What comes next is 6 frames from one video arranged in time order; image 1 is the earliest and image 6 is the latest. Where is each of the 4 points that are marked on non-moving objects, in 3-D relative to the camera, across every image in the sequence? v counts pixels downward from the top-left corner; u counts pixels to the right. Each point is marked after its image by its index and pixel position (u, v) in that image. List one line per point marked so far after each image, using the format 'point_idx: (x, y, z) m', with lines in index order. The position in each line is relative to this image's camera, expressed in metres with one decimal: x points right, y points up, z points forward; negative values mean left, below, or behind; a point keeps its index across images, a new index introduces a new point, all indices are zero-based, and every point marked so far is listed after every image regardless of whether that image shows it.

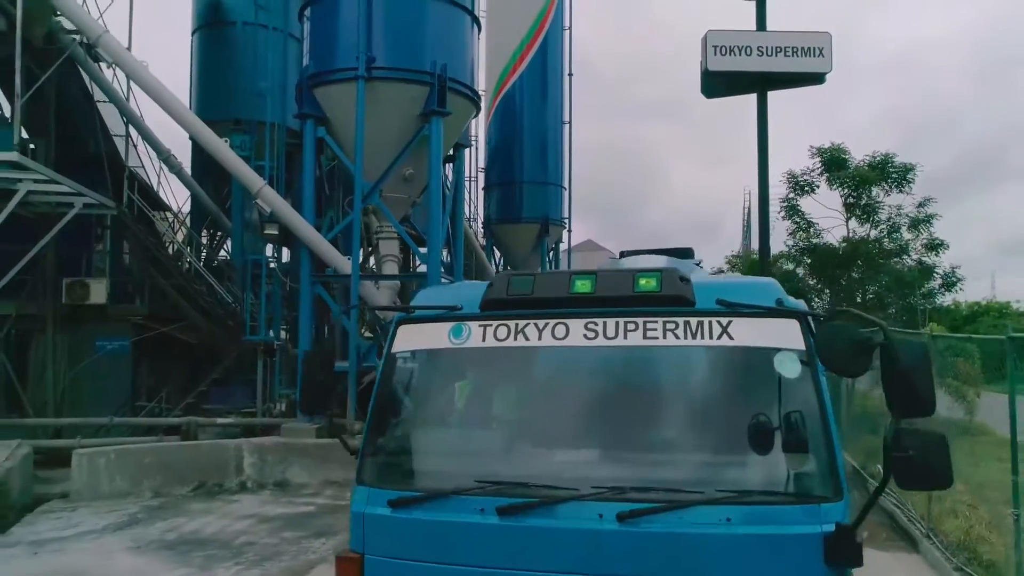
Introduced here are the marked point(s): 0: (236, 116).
0: (-3.9, +2.4, +10.6) m
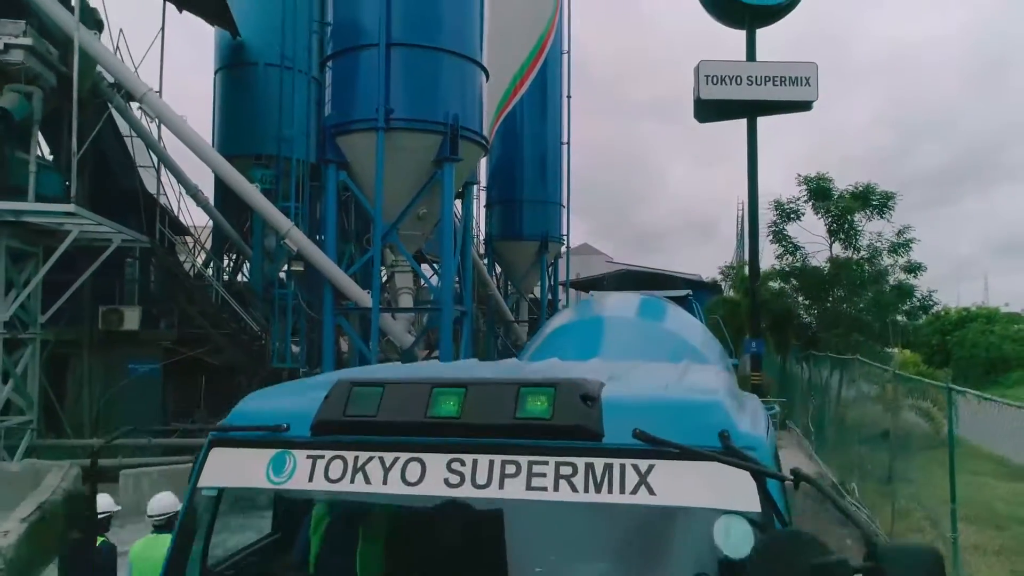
0: (-3.8, +2.0, +11.3) m
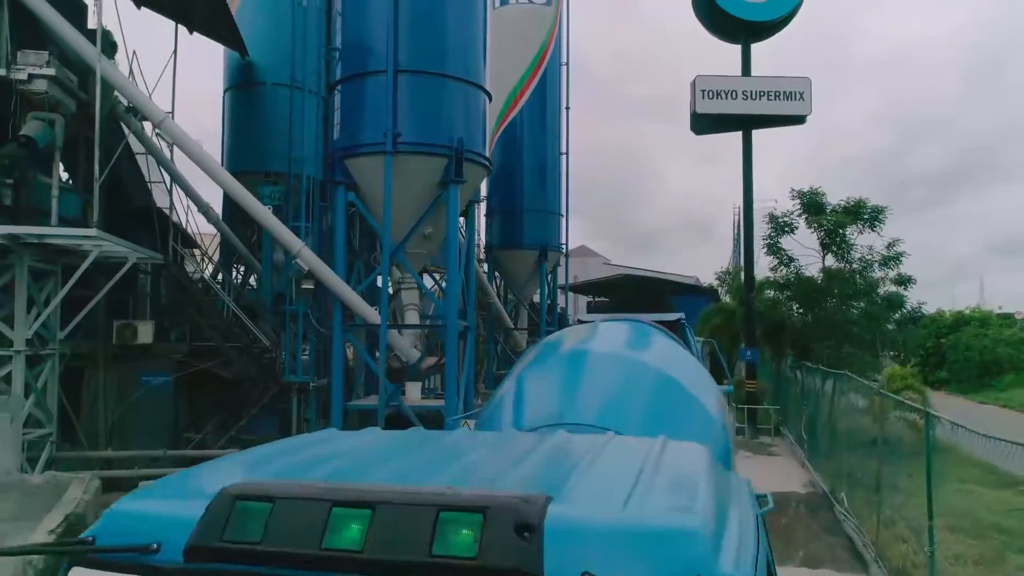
0: (-3.8, +1.8, +11.6) m
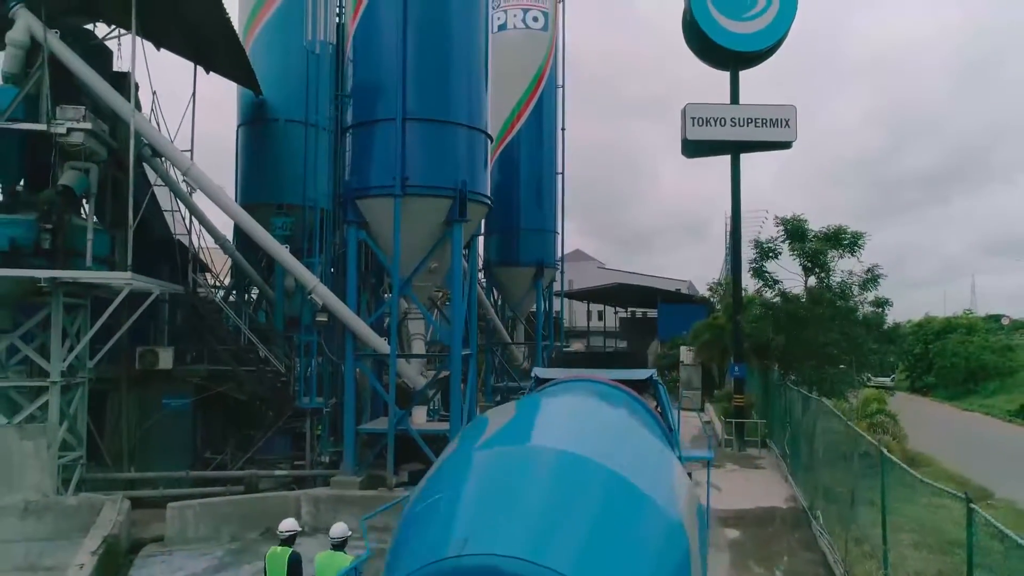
0: (-3.8, +1.4, +12.3) m
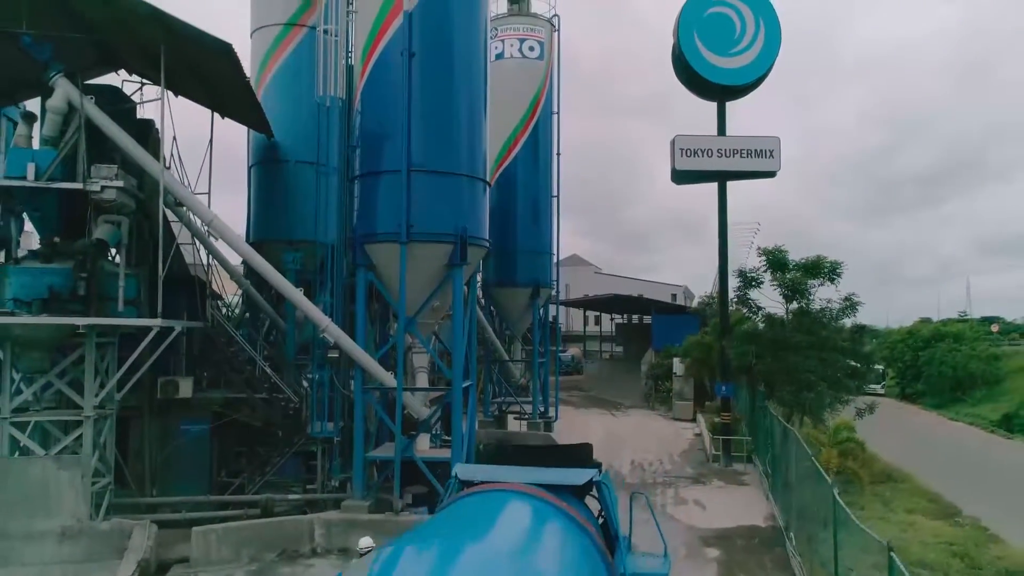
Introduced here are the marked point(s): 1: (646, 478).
0: (-3.8, +0.9, +13.1) m
1: (+2.9, -4.1, +16.4) m
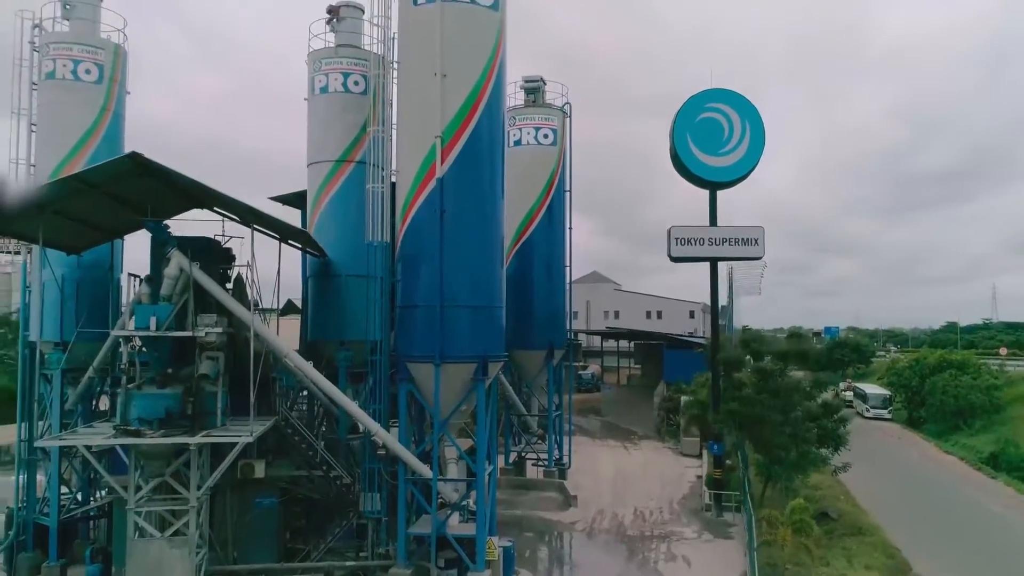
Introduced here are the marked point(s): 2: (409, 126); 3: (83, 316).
0: (-3.5, -1.1, +15.8) m
1: (+3.3, -6.0, +18.9) m
2: (-1.8, +2.9, +13.9) m
3: (-8.5, -0.6, +15.2) m
